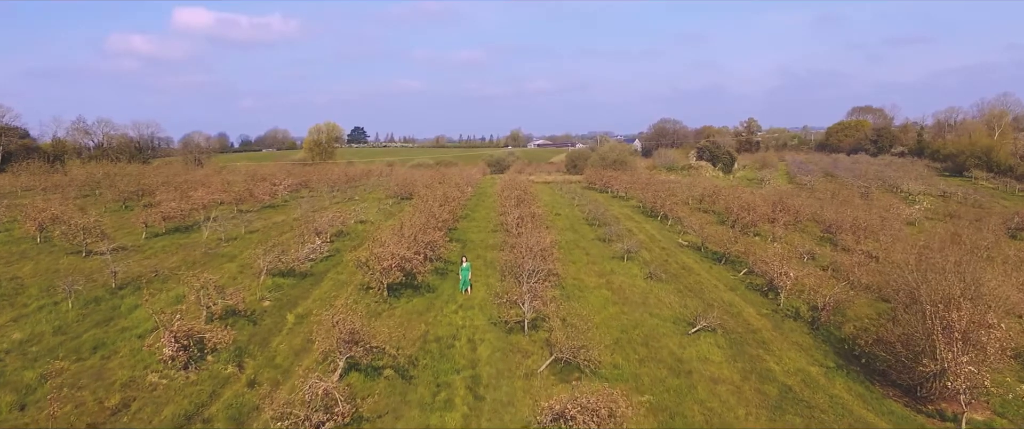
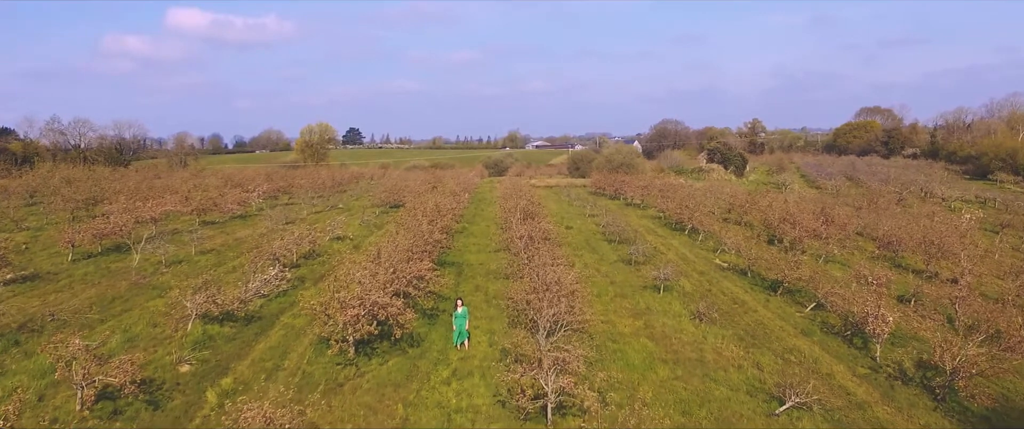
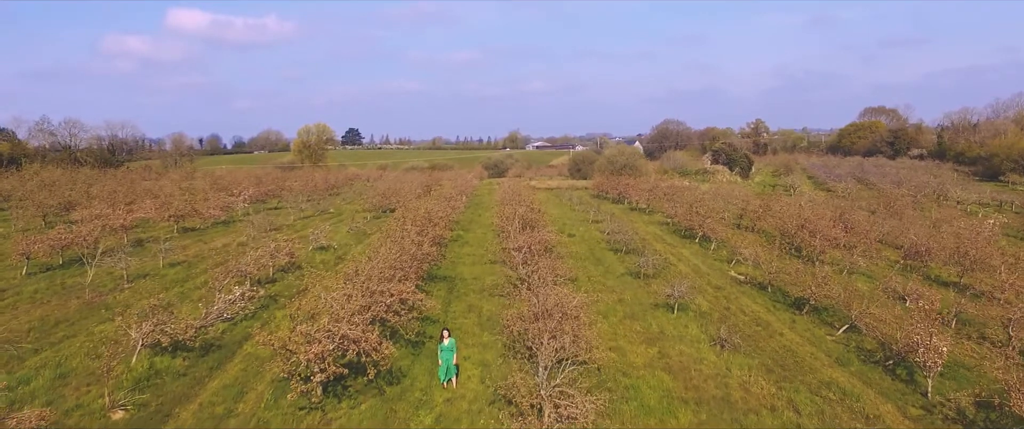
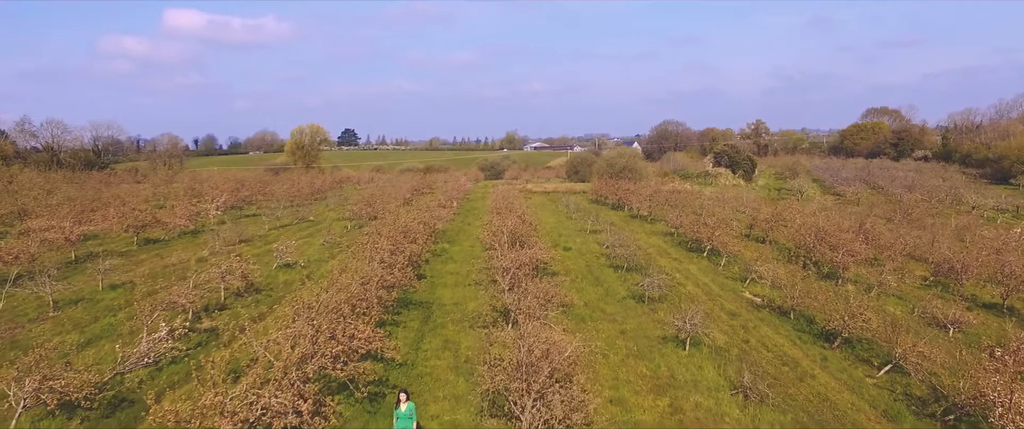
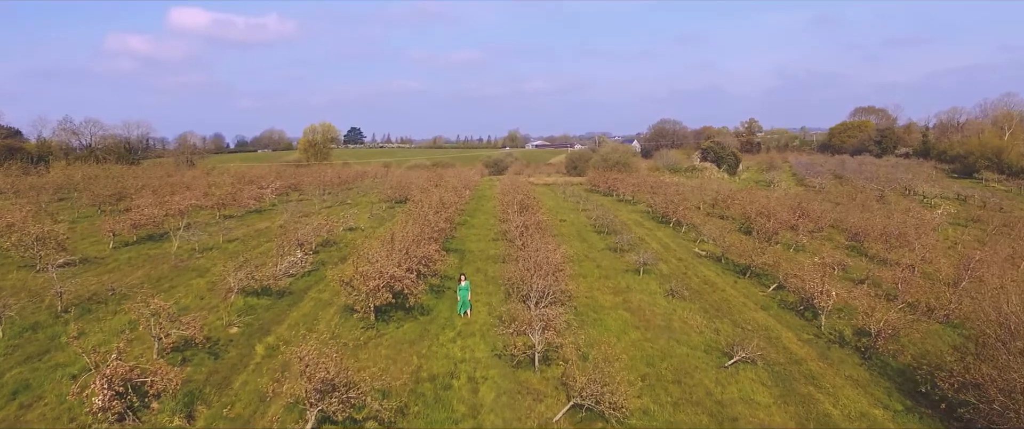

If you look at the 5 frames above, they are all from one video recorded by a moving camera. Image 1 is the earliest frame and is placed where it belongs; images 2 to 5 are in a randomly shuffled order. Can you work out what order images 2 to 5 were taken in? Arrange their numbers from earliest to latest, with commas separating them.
5, 2, 3, 4
